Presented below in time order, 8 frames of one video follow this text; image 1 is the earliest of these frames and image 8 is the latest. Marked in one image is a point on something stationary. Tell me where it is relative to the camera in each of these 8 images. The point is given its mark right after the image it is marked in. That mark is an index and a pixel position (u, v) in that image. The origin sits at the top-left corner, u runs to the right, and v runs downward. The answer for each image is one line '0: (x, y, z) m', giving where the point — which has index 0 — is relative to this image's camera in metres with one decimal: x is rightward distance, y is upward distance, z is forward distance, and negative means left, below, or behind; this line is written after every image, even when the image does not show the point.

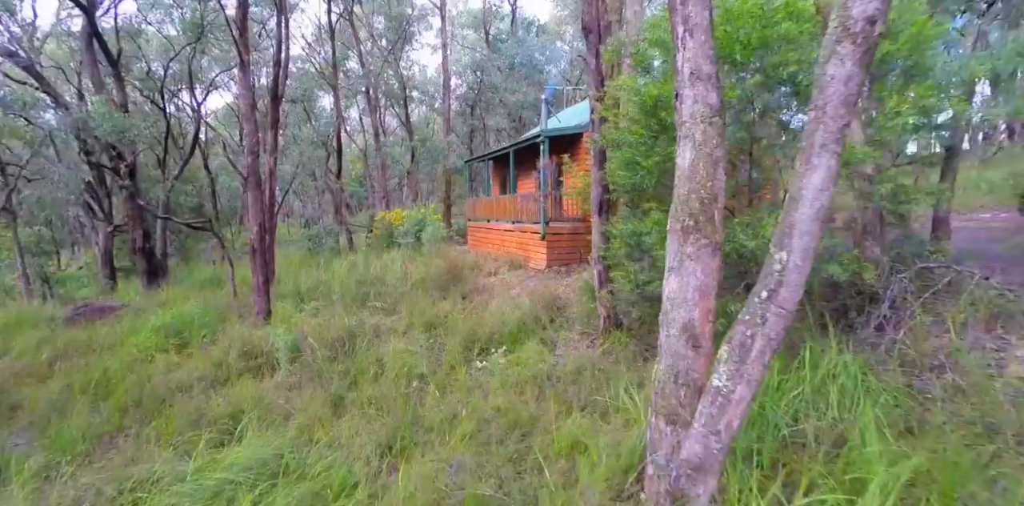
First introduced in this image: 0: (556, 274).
0: (+0.9, -0.4, +10.5) m
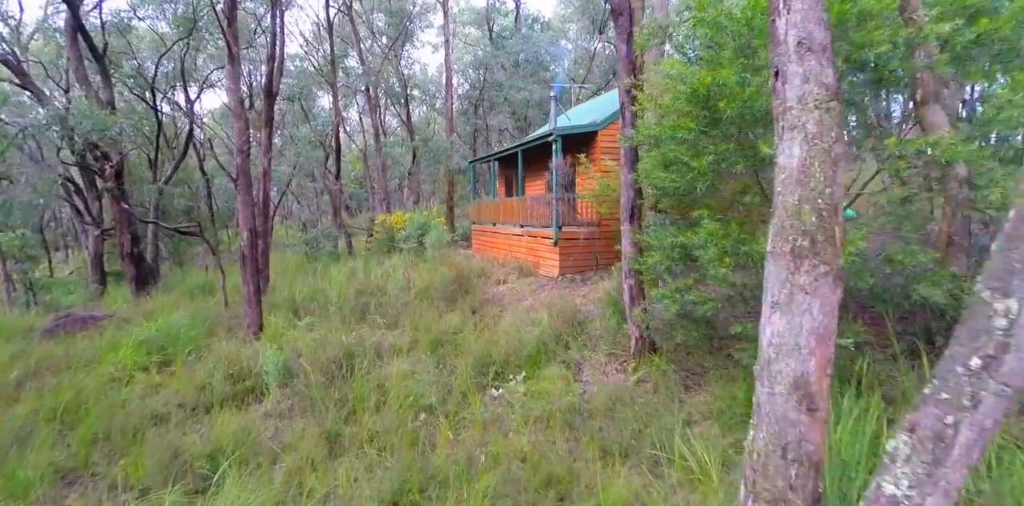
0: (+1.1, -0.6, +9.7) m
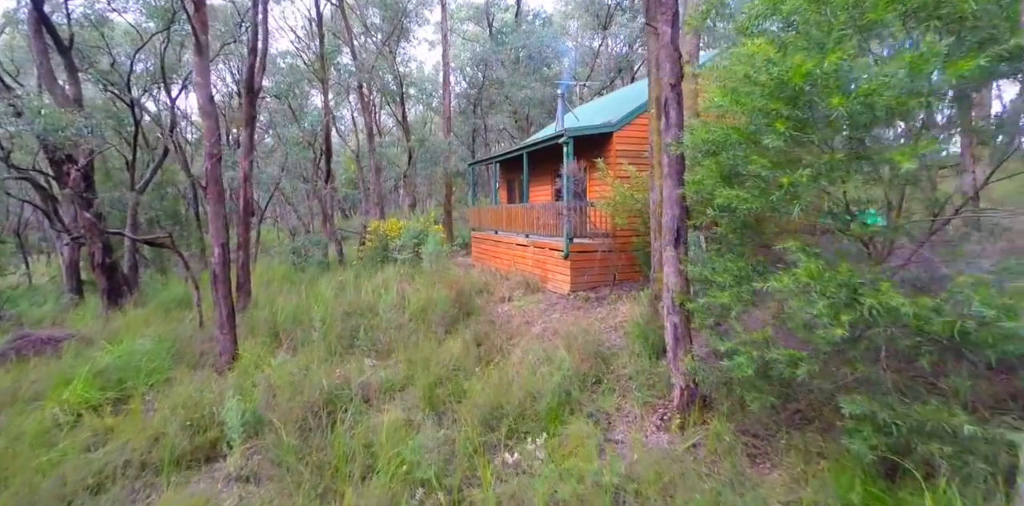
0: (+1.2, -0.8, +8.7) m
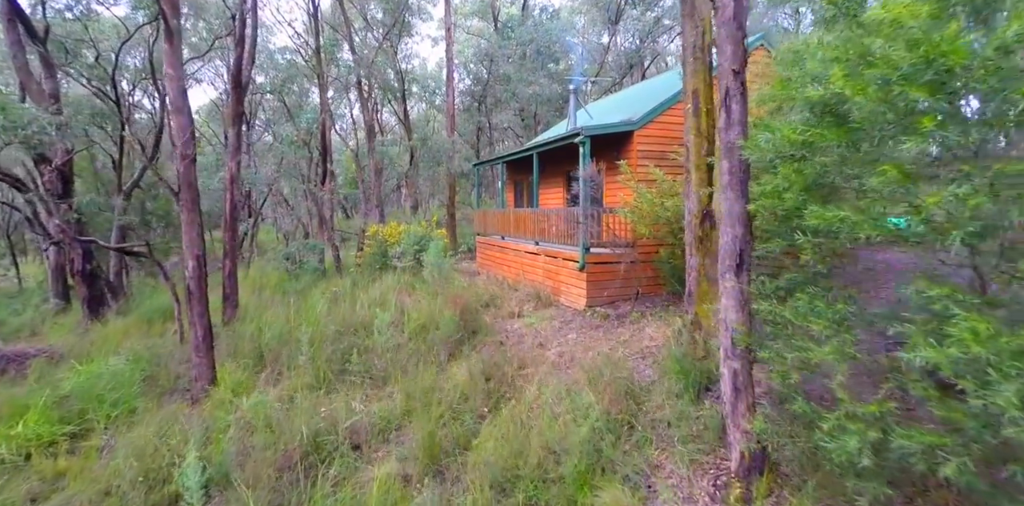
0: (+1.3, -1.0, +7.8) m
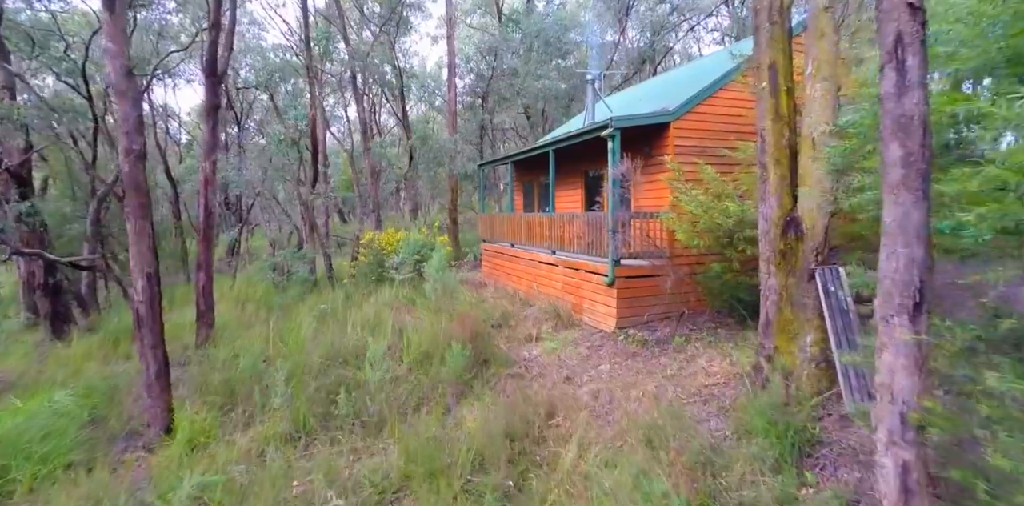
0: (+1.6, -1.2, +6.5) m
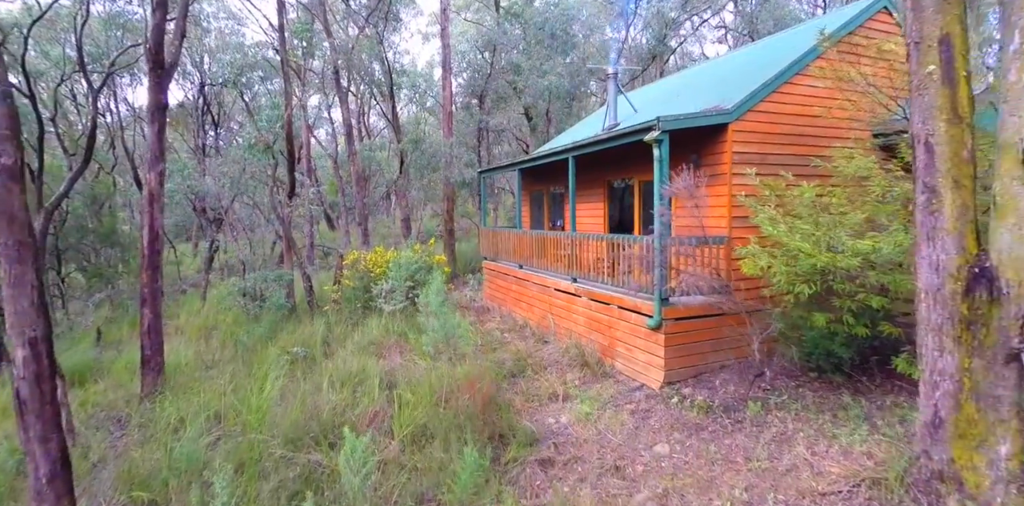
0: (+1.8, -1.6, +5.0) m
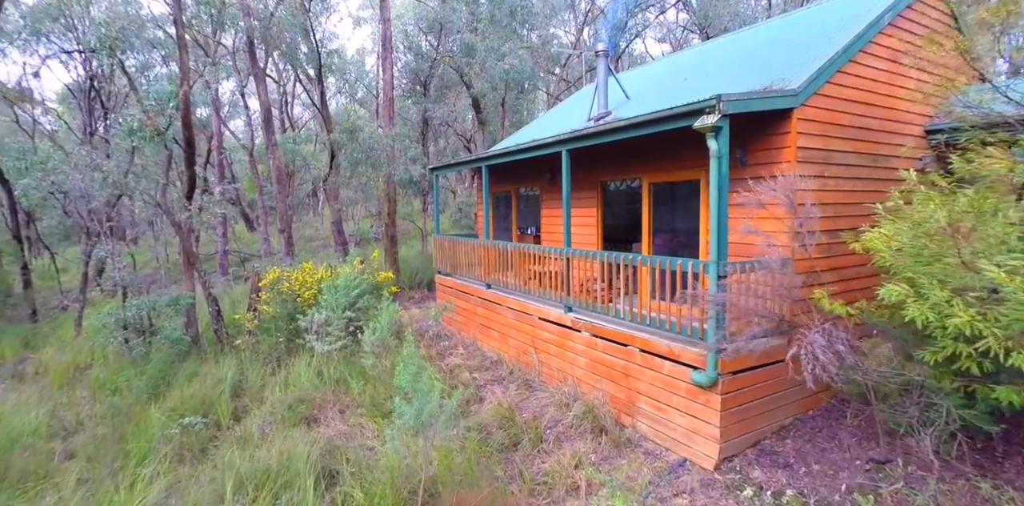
0: (+1.9, -1.8, +3.5) m
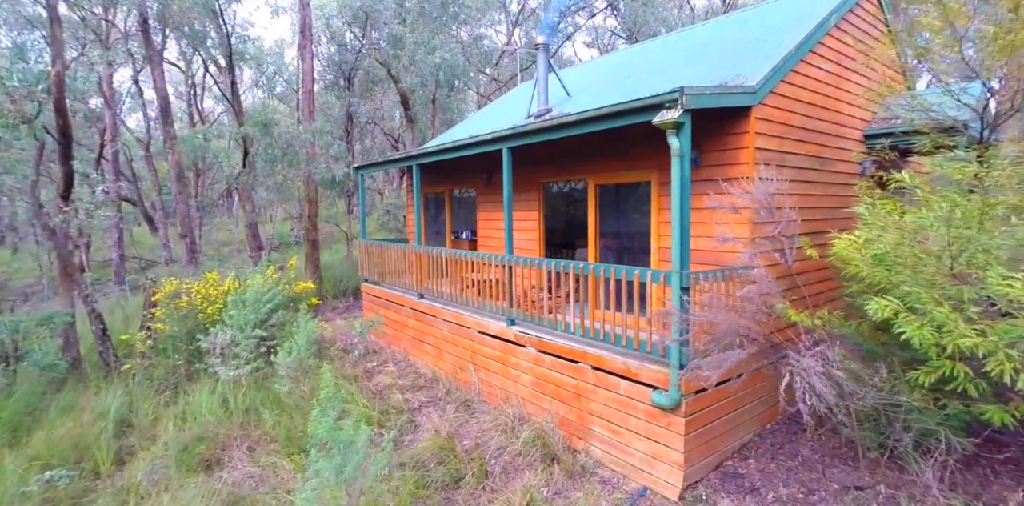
0: (+1.6, -1.8, +3.2) m
